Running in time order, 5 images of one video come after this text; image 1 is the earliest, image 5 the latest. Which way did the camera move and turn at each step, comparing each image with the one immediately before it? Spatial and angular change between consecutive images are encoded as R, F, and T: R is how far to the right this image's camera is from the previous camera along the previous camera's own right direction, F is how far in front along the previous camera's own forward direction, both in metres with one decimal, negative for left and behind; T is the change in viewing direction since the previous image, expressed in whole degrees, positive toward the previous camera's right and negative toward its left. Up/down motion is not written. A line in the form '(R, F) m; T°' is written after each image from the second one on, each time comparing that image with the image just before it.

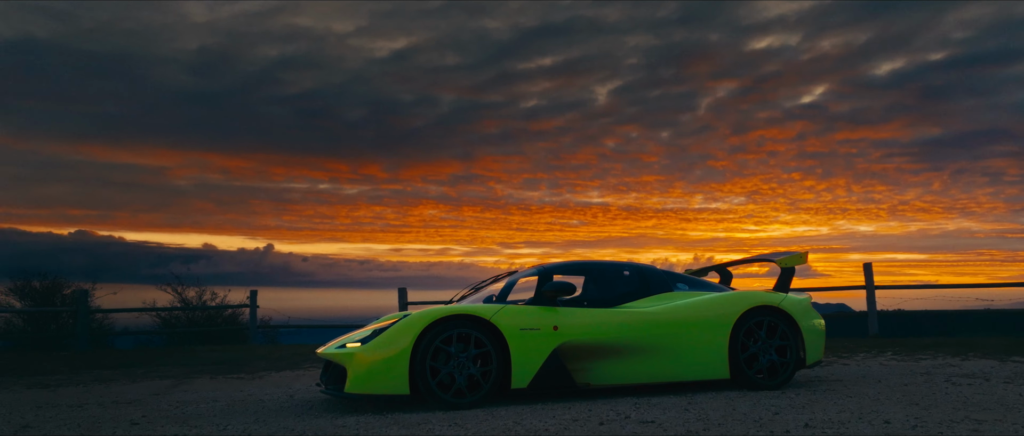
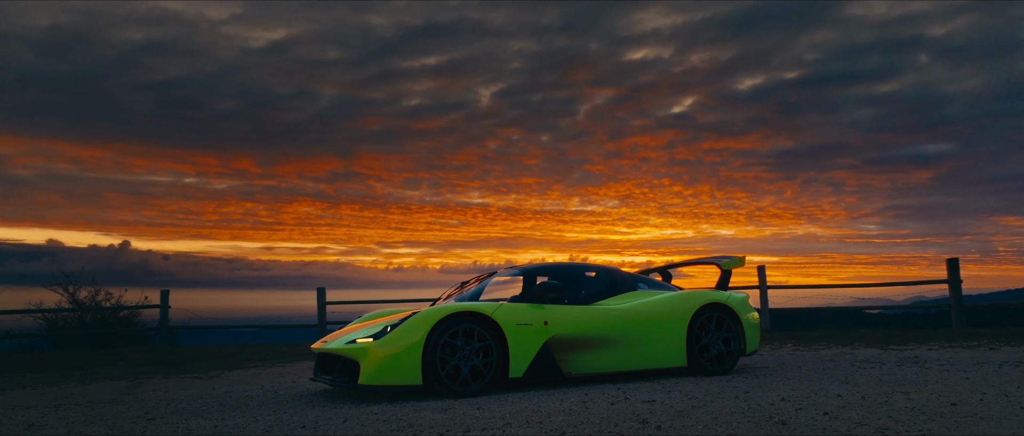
(-0.9, -0.5) m; +10°
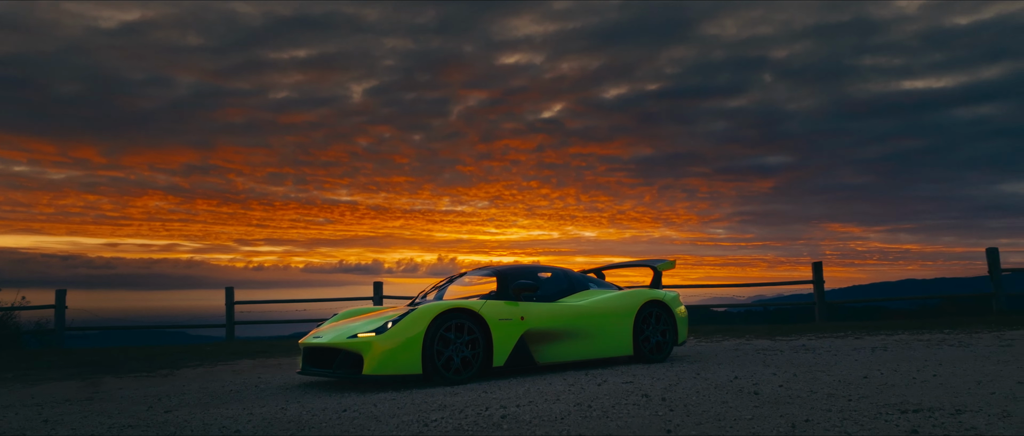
(-1.0, -0.6) m; +11°
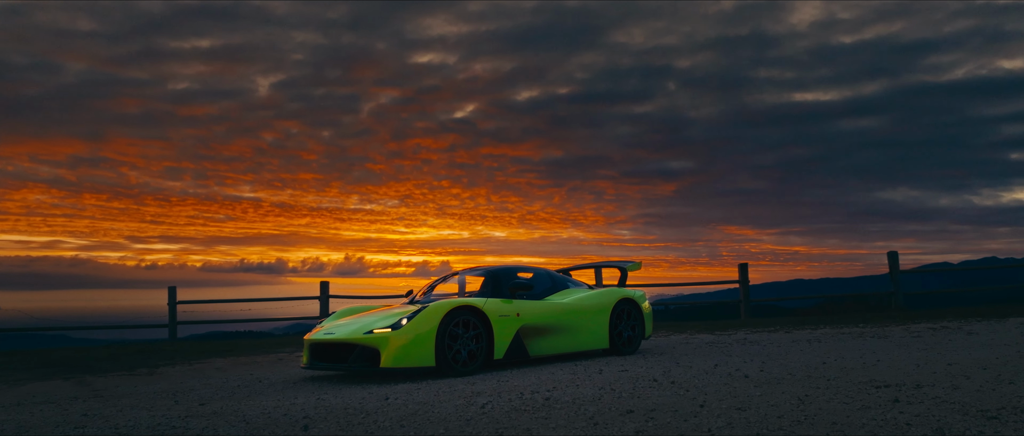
(-0.9, -0.5) m; +7°
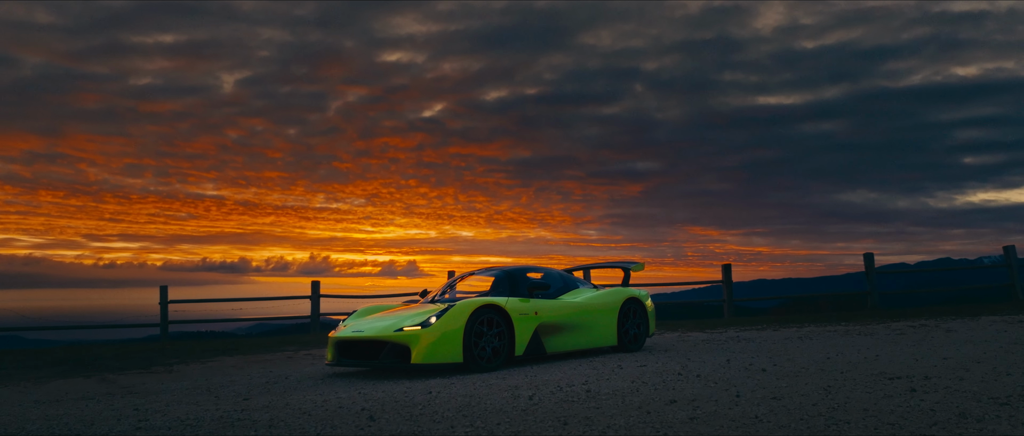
(-0.6, -0.3) m; +3°
